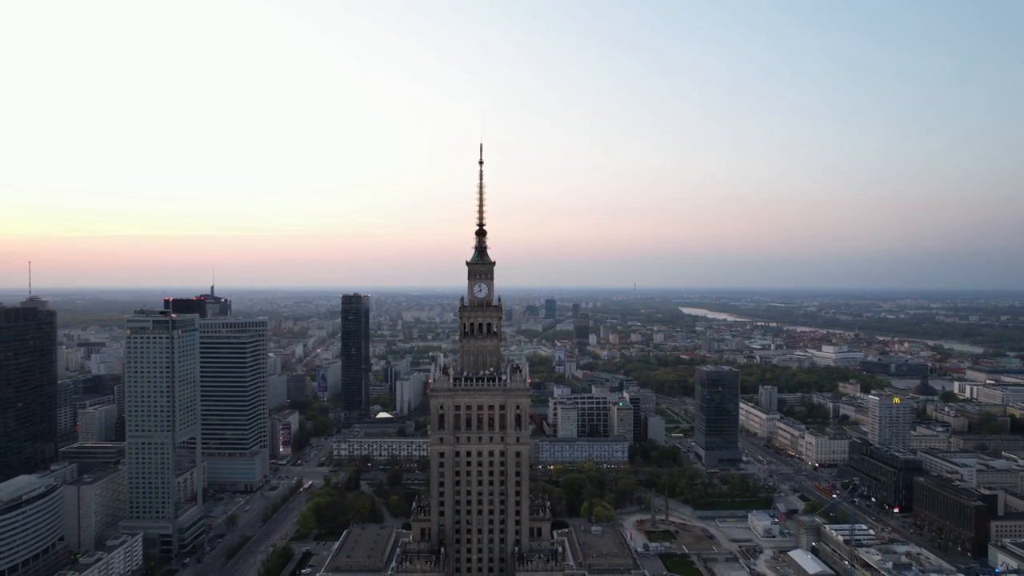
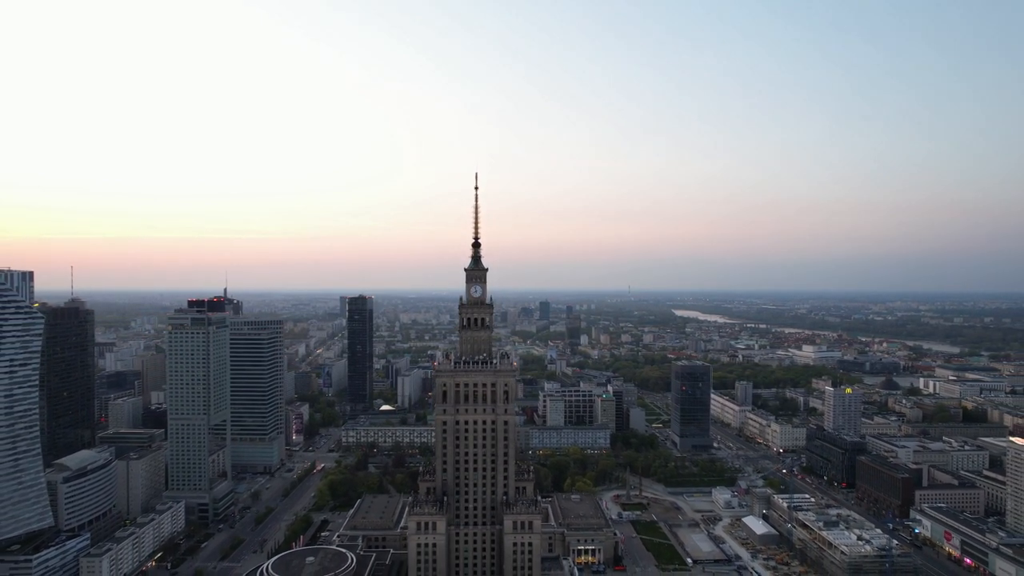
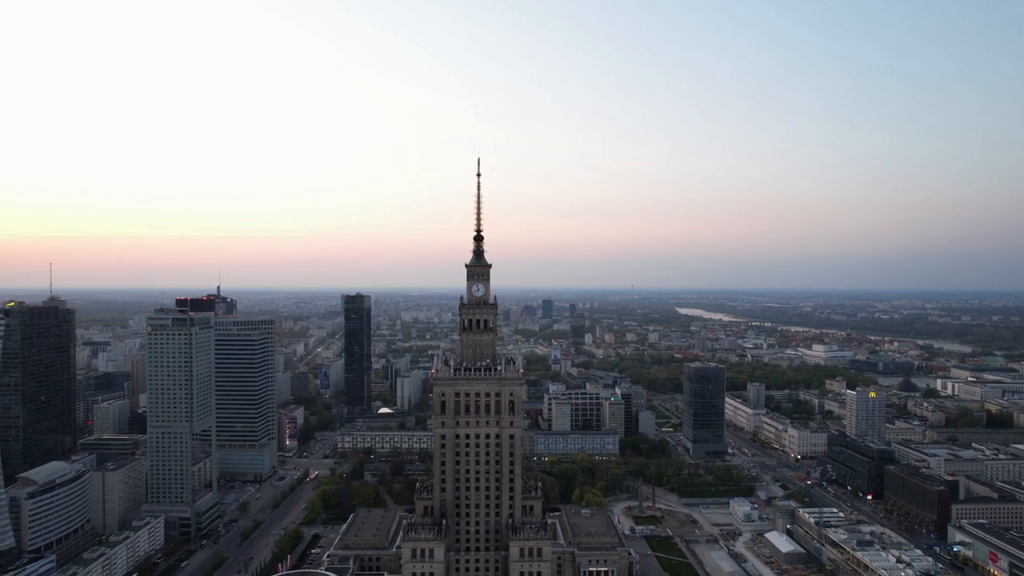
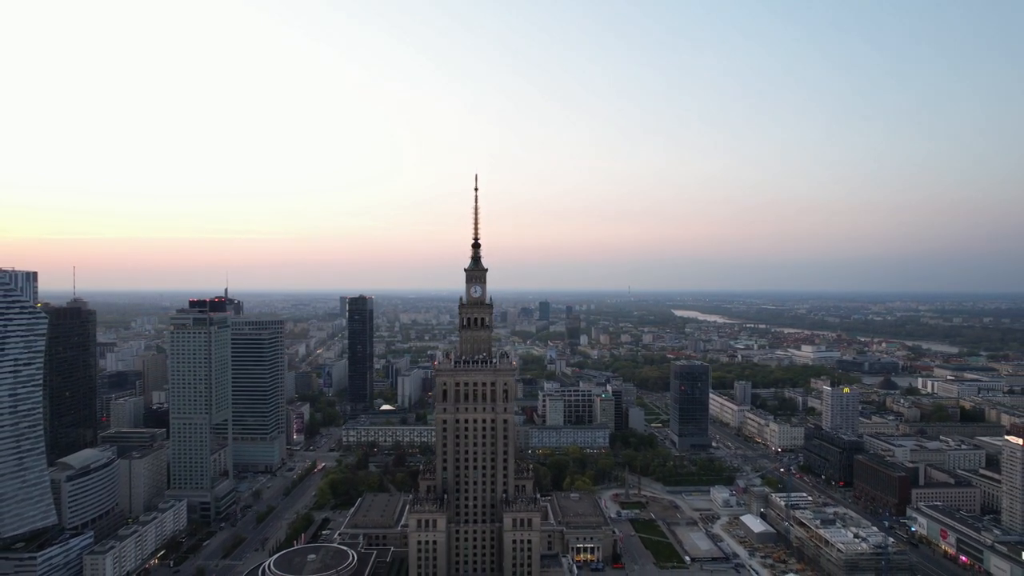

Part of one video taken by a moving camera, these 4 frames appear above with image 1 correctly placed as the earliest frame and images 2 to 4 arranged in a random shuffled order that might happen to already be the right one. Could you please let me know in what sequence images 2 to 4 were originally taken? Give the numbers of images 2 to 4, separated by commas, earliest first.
3, 2, 4
